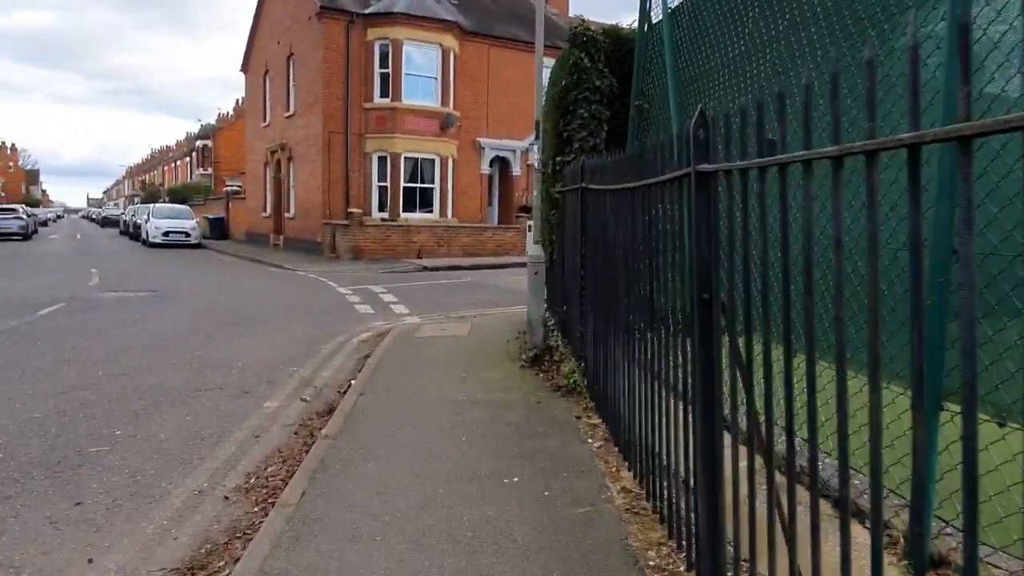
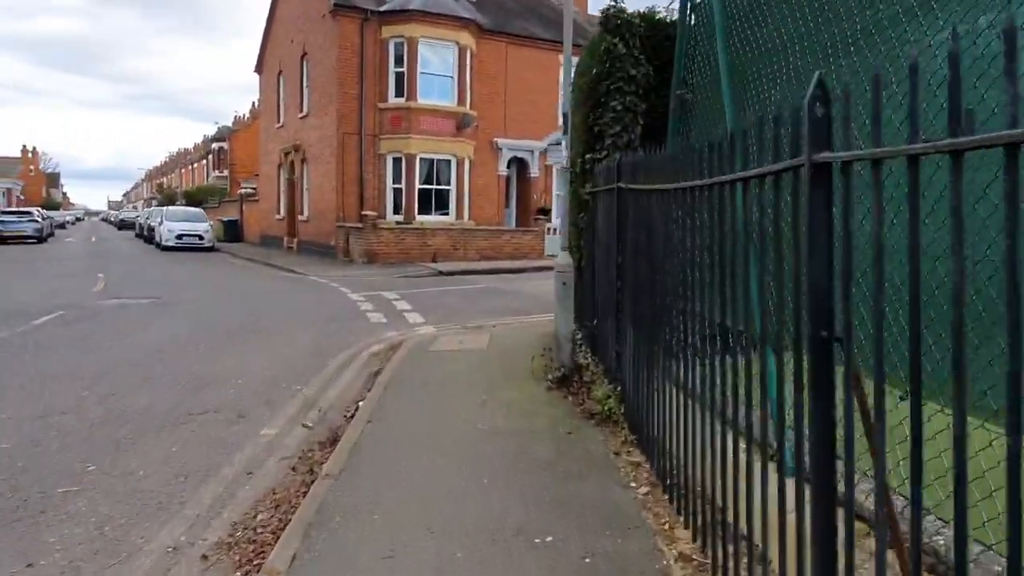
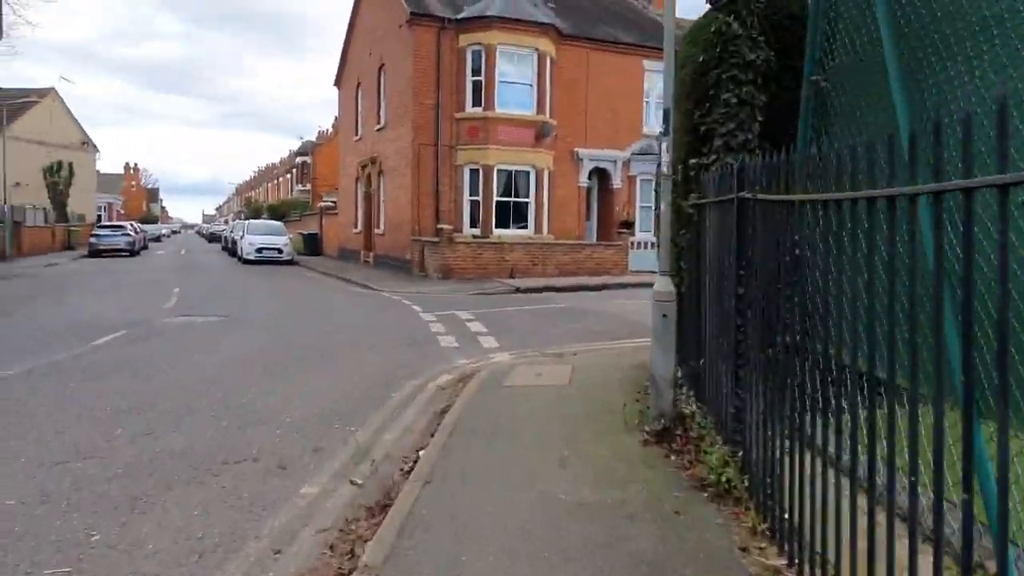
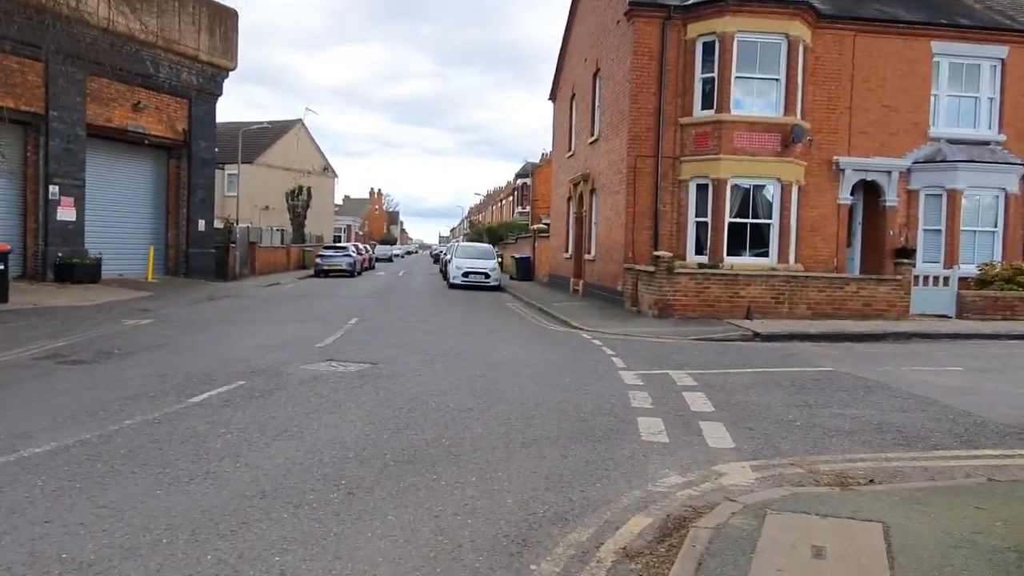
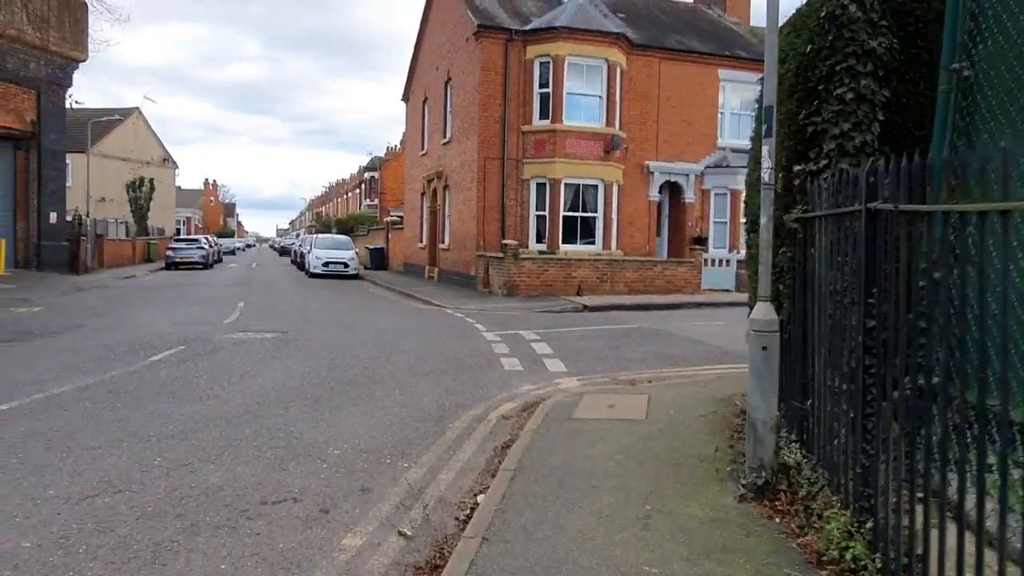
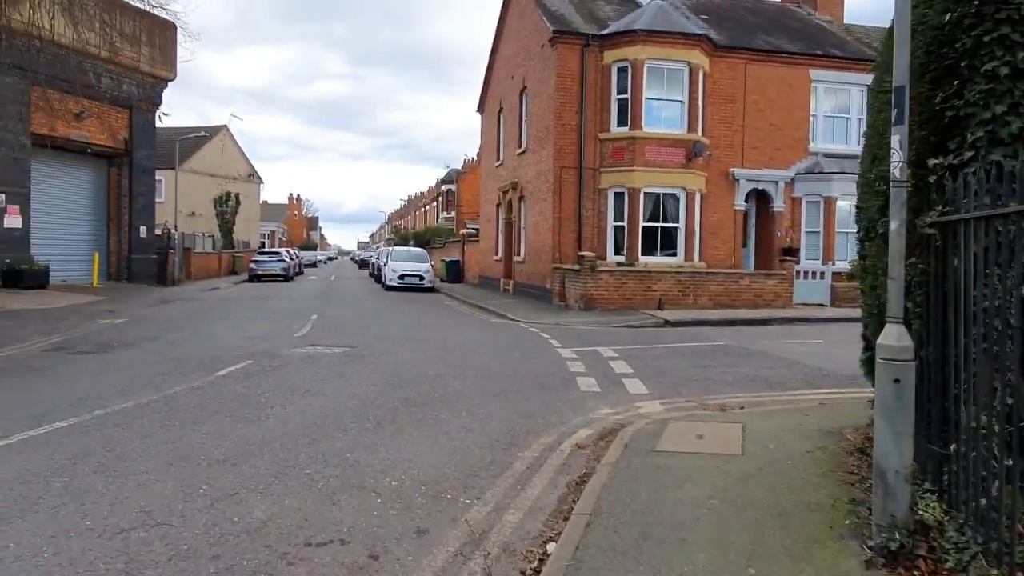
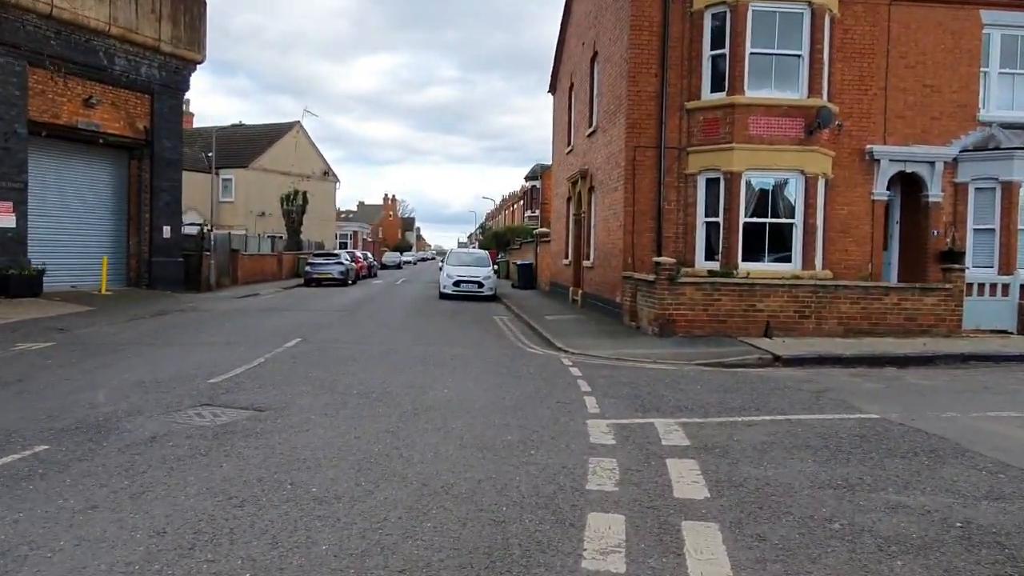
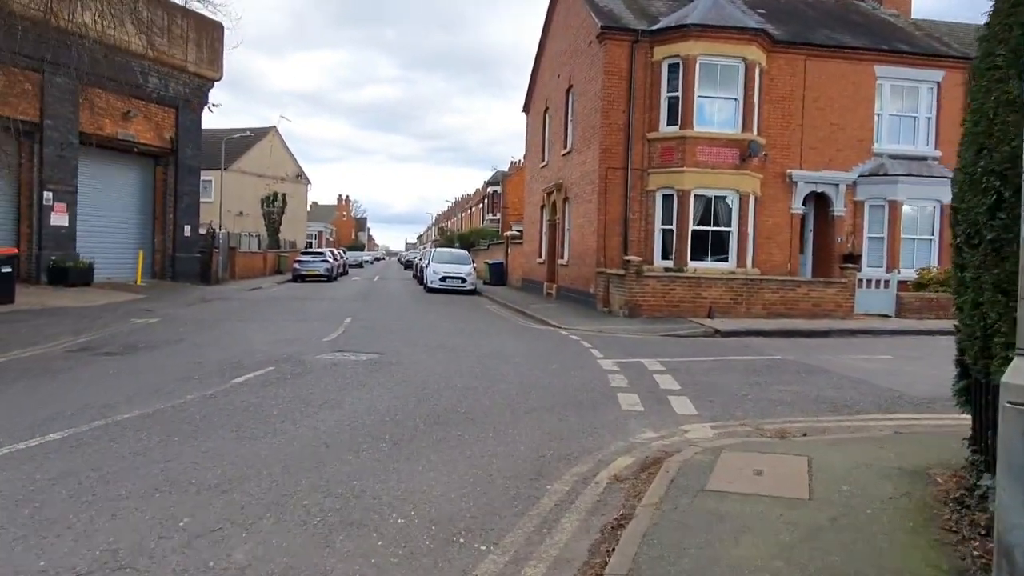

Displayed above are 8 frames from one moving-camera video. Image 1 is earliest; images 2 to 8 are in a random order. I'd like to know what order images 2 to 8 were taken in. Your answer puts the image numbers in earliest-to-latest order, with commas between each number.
2, 3, 5, 6, 8, 4, 7
